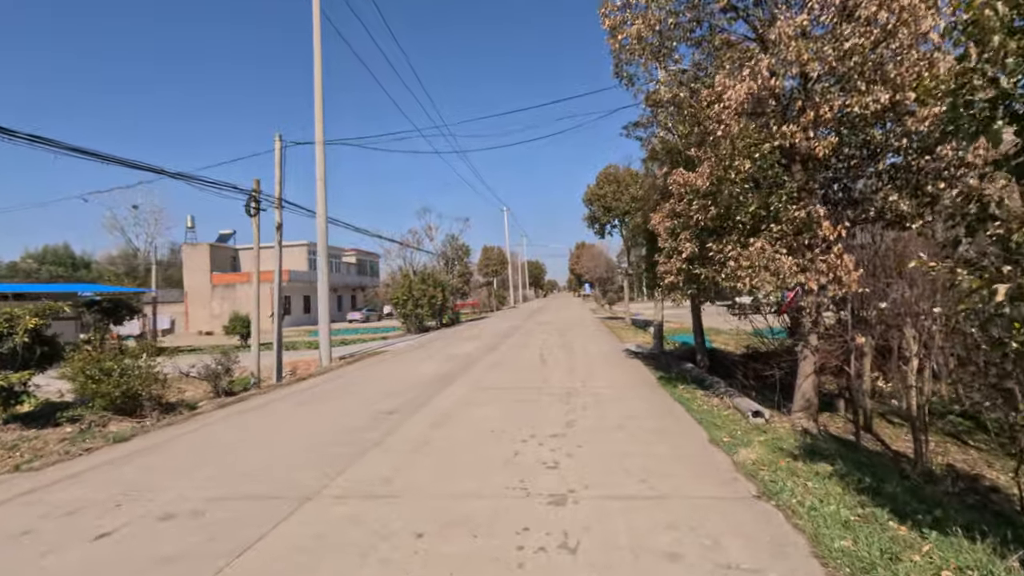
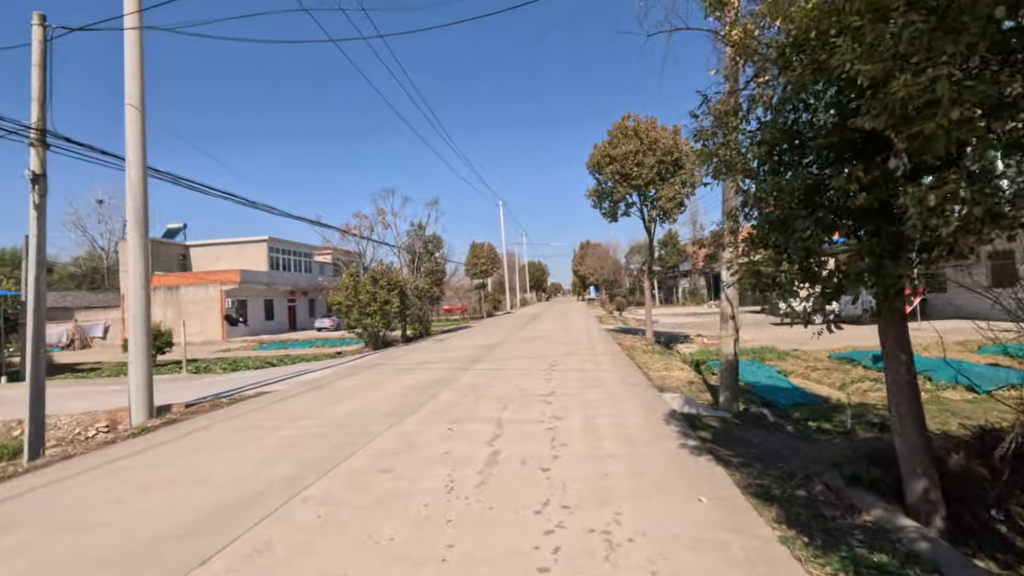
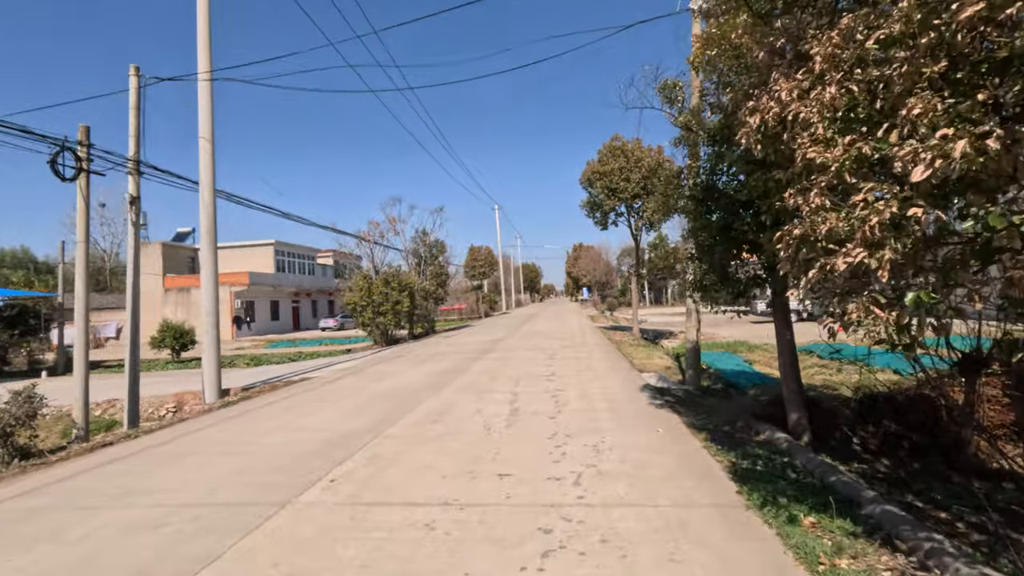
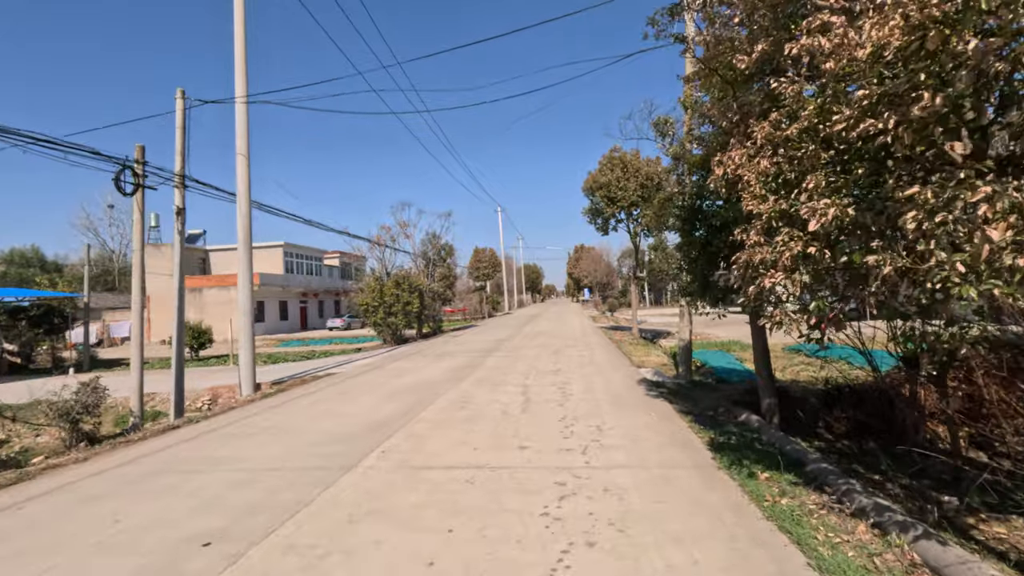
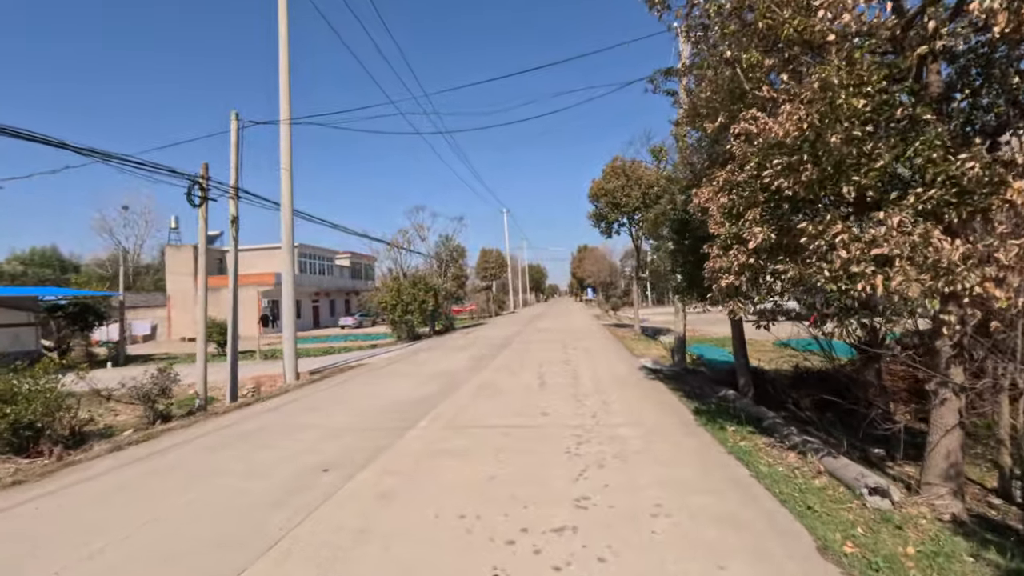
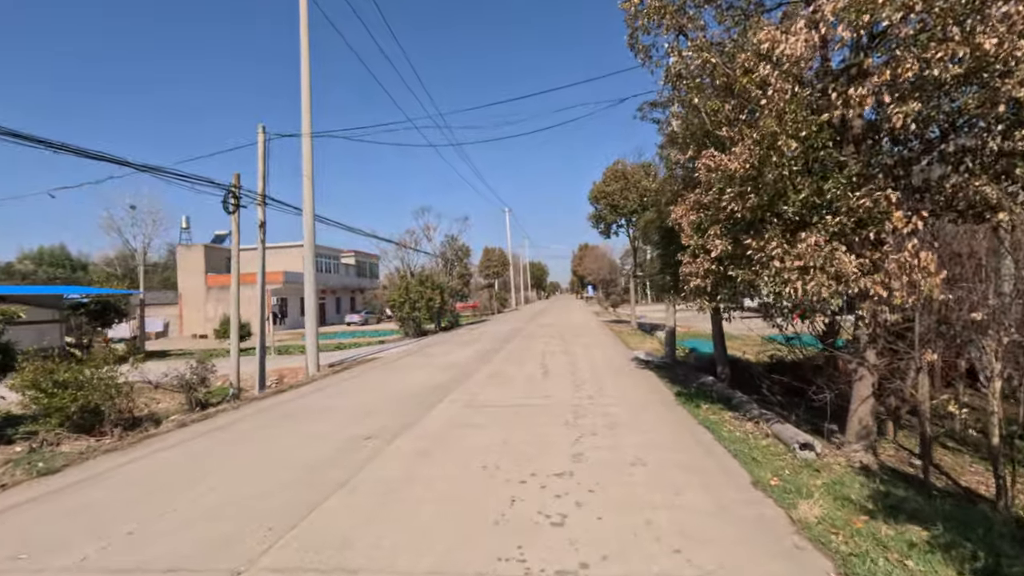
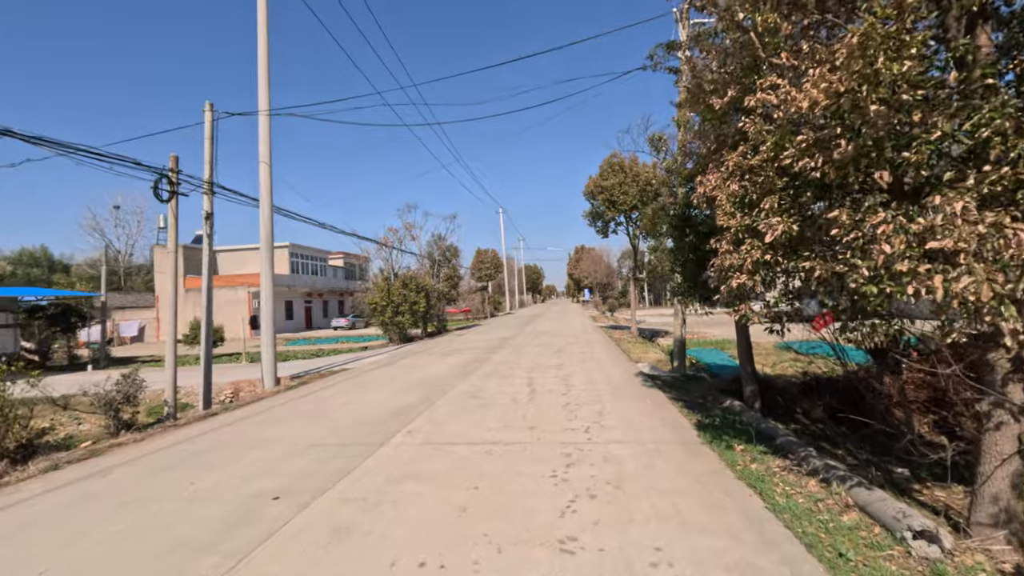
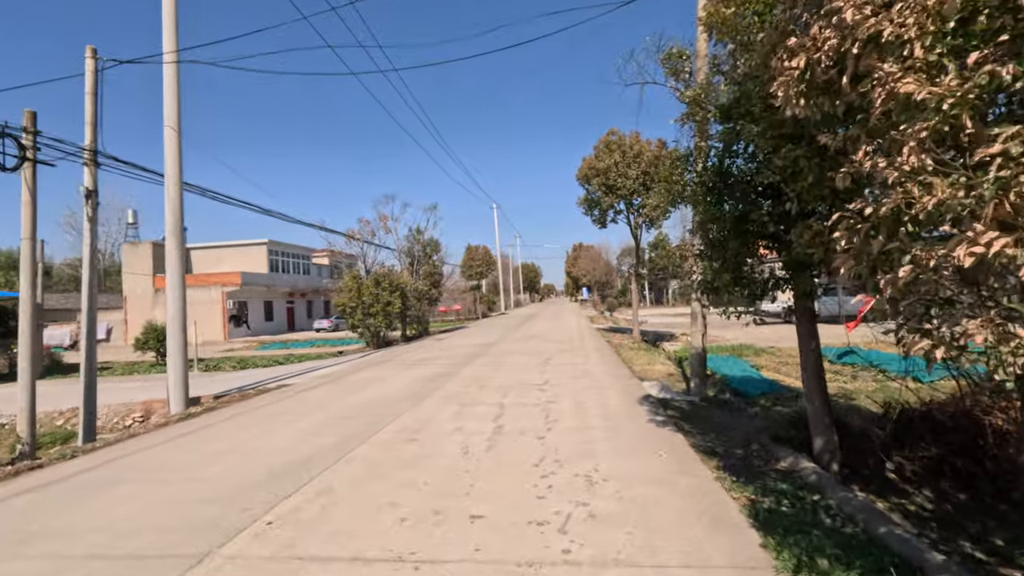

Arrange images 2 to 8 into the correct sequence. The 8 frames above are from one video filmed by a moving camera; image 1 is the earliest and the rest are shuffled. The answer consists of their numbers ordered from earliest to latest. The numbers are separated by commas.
6, 5, 7, 4, 3, 8, 2
